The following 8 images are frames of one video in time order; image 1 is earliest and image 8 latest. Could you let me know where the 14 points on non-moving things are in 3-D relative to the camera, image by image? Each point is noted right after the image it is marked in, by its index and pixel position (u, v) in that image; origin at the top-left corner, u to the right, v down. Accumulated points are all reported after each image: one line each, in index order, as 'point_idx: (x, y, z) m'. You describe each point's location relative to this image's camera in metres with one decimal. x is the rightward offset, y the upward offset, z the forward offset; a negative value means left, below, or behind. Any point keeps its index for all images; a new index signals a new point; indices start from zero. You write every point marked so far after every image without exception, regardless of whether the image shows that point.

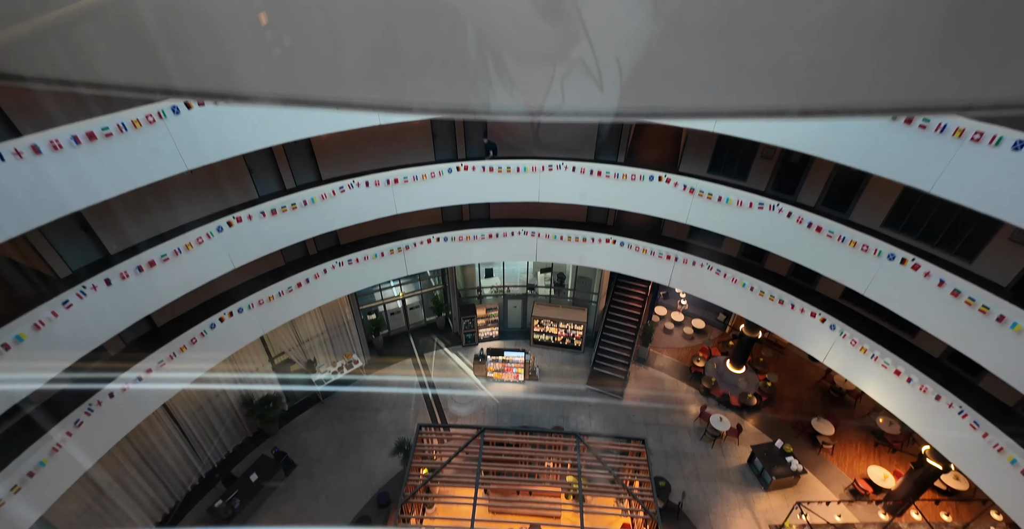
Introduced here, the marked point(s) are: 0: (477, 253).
0: (-1.4, +0.4, +16.7) m
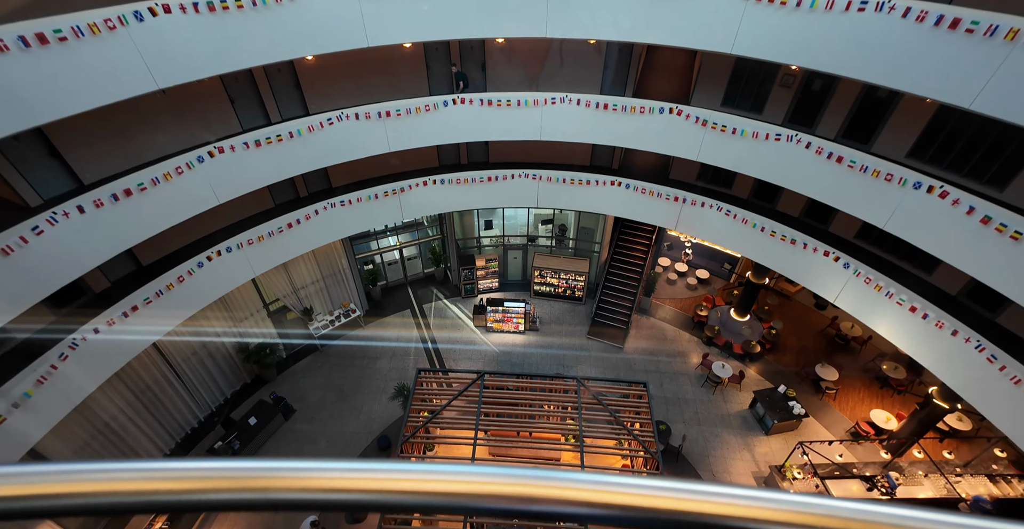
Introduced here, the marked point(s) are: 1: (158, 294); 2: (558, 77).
0: (-1.4, +2.6, +16.0) m
1: (-9.5, -0.8, +11.1) m
2: (+1.7, +6.7, +14.9) m
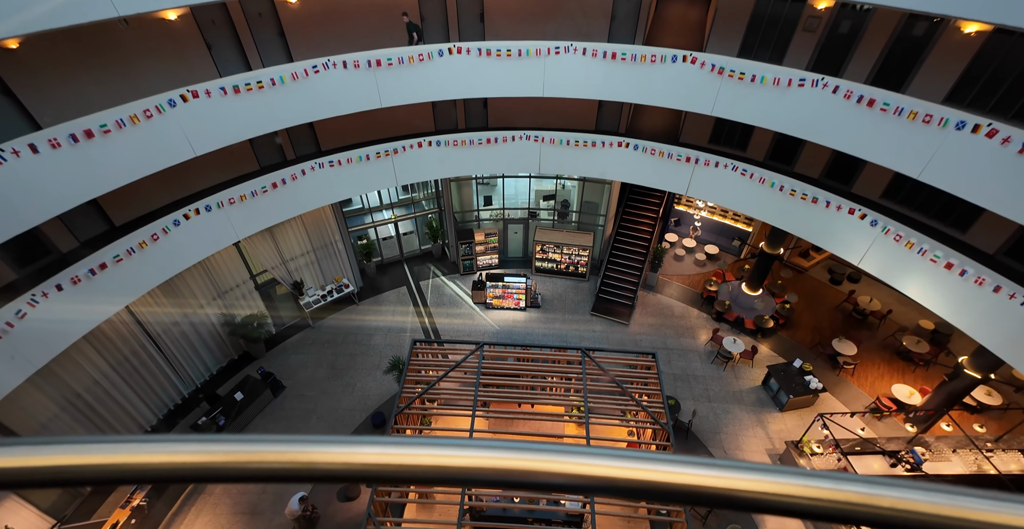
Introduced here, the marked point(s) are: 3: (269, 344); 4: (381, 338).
0: (-1.4, +3.7, +15.1) m
1: (-9.5, +0.3, +10.2) m
2: (+1.7, +7.9, +13.9) m
3: (-10.0, -3.3, +17.1) m
4: (-5.6, -3.2, +17.7) m
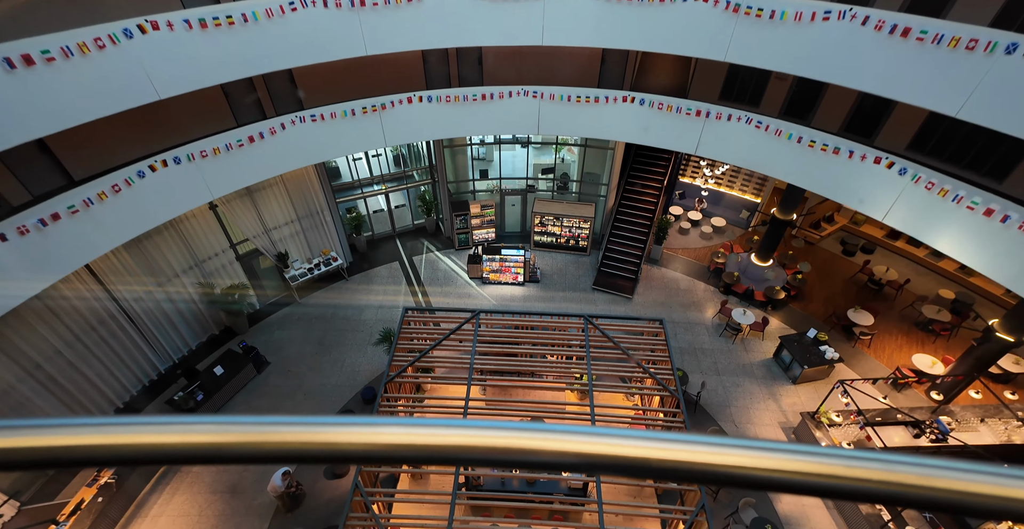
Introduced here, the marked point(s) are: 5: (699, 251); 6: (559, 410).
0: (-1.5, +4.9, +14.1) m
1: (-9.5, +1.3, +9.2) m
2: (+1.6, +9.1, +12.8) m
3: (-10.1, -2.1, +16.2) m
4: (-5.7, -2.0, +16.8) m
5: (+8.7, +0.6, +19.4) m
6: (+1.2, -4.0, +10.9) m
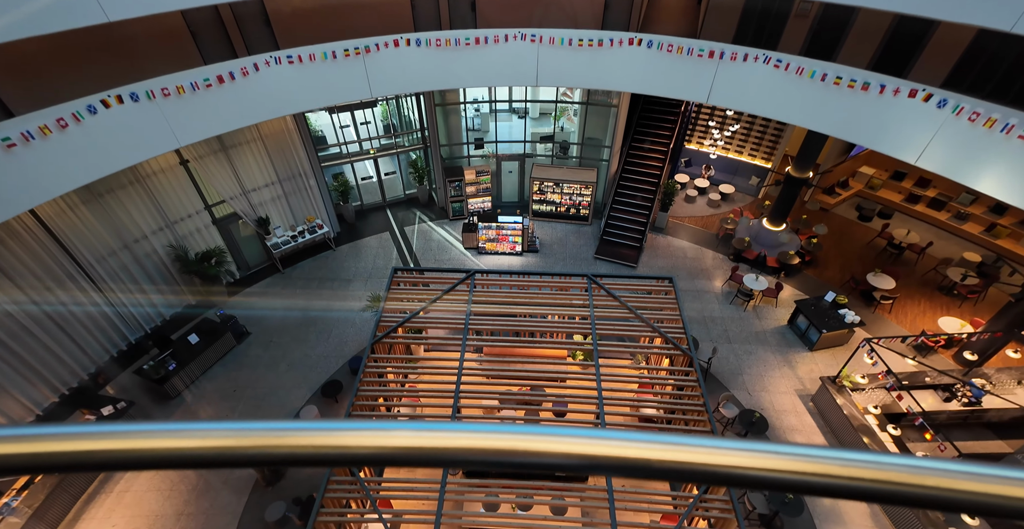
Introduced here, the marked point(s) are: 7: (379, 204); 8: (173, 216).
0: (-1.6, +6.2, +13.0) m
1: (-9.6, +2.5, +8.2) m
2: (+1.4, +10.3, +11.7) m
3: (-10.2, -0.9, +15.2) m
4: (-5.8, -0.7, +15.8) m
5: (+8.6, +2.0, +18.4) m
6: (+1.2, -2.8, +10.0) m
7: (-6.3, +2.9, +19.7) m
8: (-10.6, +1.5, +13.0) m
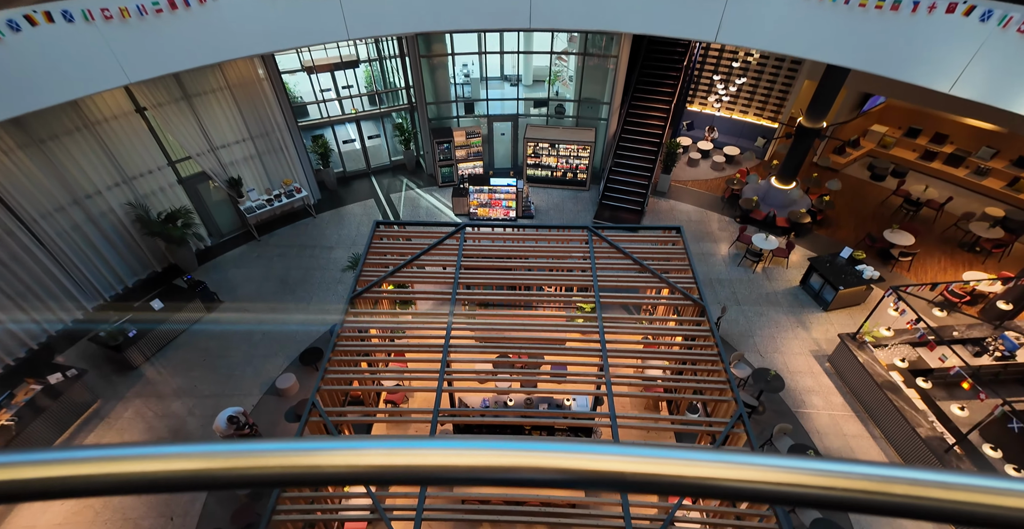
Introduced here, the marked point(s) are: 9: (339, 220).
0: (-1.9, +7.4, +11.8) m
1: (-9.8, +3.5, +7.0) m
2: (+1.1, +11.6, +10.4) m
3: (-10.5, +0.3, +14.0) m
4: (-6.0, +0.6, +14.7) m
5: (+8.3, +3.5, +17.4) m
6: (+1.0, -1.6, +9.0) m
7: (-6.6, +4.3, +18.6) m
8: (-10.8, +2.7, +11.8) m
9: (-6.7, +1.8, +16.1) m
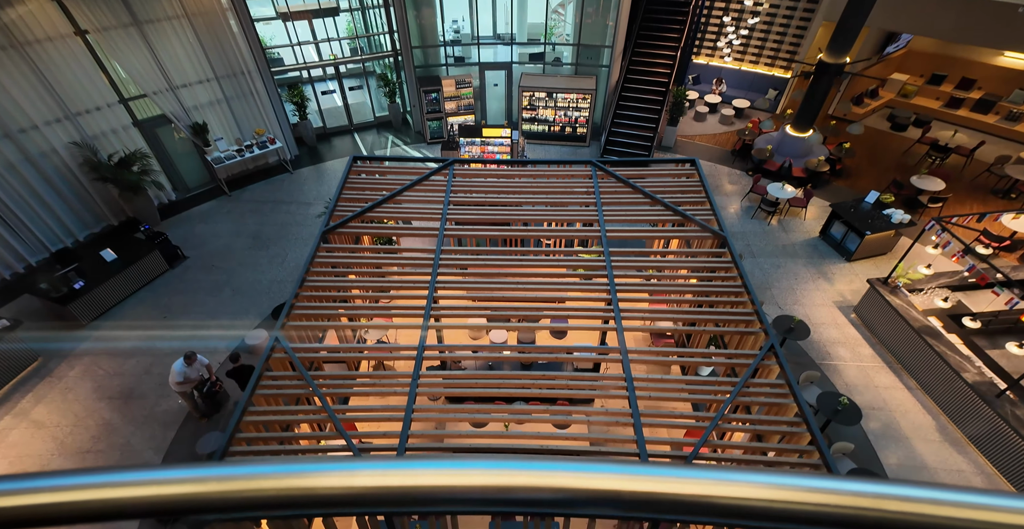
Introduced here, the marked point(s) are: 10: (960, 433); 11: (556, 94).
0: (-2.1, +8.8, +10.5) m
1: (-9.9, +4.8, +5.6) m
2: (+0.9, +12.9, +9.0) m
3: (-10.6, +1.7, +12.8) m
4: (-6.2, +2.0, +13.5) m
5: (+8.1, +5.1, +16.2) m
6: (+0.9, -0.2, +7.9) m
7: (-6.9, +5.8, +17.2) m
8: (-11.0, +4.0, +10.5) m
9: (-6.9, +3.3, +14.8) m
10: (+8.8, -3.3, +8.1) m
11: (+1.6, +6.5, +15.8) m
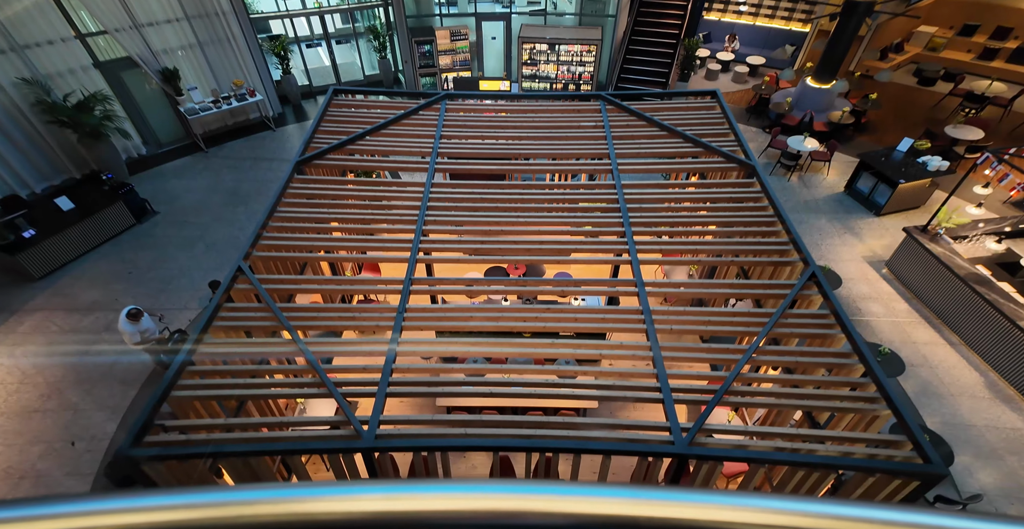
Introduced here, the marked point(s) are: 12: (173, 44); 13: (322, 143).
0: (-2.1, +9.9, +9.3) m
1: (-10.0, +5.8, +4.6) m
2: (+0.8, +14.0, +7.8) m
3: (-10.7, +2.9, +11.8) m
4: (-6.3, +3.2, +12.5) m
5: (+8.0, +6.4, +15.1) m
6: (+0.8, +0.9, +6.9) m
7: (-6.9, +7.1, +16.2) m
8: (-11.1, +5.2, +9.4) m
9: (-7.0, +4.5, +13.8) m
10: (+8.7, -2.2, +7.2) m
11: (+1.6, +7.7, +14.7) m
12: (-9.5, +6.2, +11.6) m
13: (-3.6, +2.1, +7.6) m
